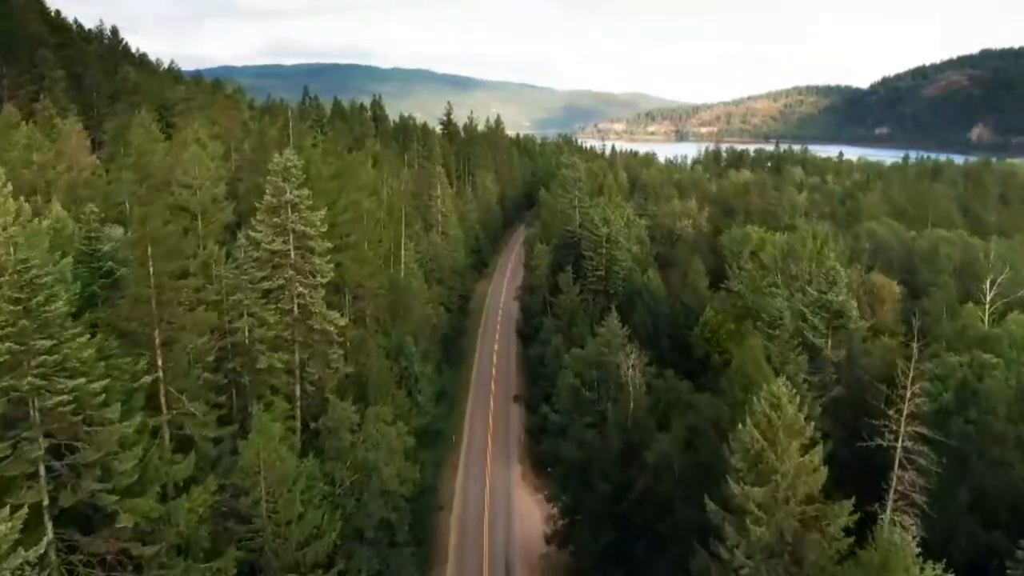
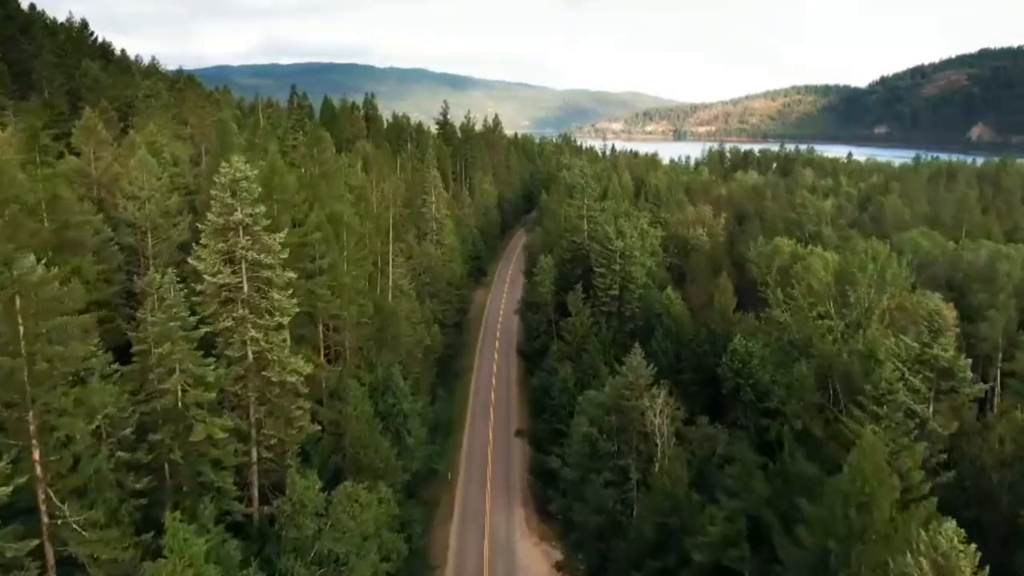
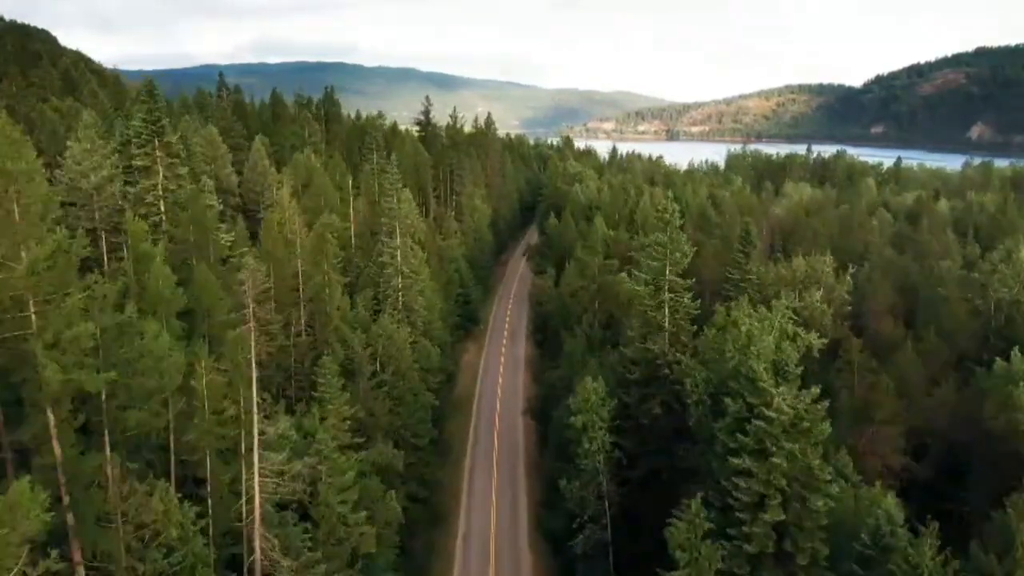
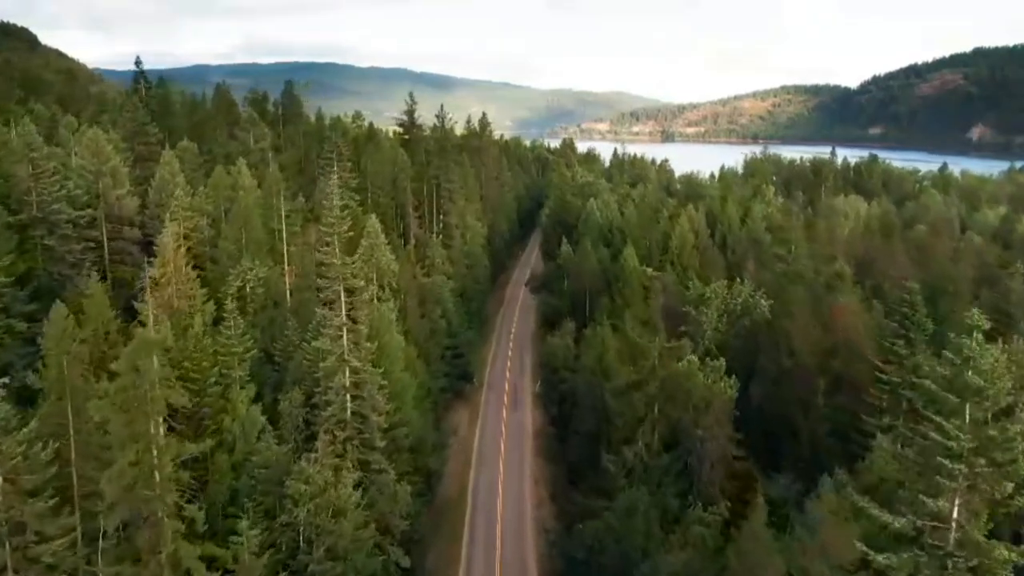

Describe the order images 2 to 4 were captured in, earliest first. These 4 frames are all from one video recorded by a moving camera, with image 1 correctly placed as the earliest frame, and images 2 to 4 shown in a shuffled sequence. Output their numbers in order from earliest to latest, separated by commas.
2, 3, 4
